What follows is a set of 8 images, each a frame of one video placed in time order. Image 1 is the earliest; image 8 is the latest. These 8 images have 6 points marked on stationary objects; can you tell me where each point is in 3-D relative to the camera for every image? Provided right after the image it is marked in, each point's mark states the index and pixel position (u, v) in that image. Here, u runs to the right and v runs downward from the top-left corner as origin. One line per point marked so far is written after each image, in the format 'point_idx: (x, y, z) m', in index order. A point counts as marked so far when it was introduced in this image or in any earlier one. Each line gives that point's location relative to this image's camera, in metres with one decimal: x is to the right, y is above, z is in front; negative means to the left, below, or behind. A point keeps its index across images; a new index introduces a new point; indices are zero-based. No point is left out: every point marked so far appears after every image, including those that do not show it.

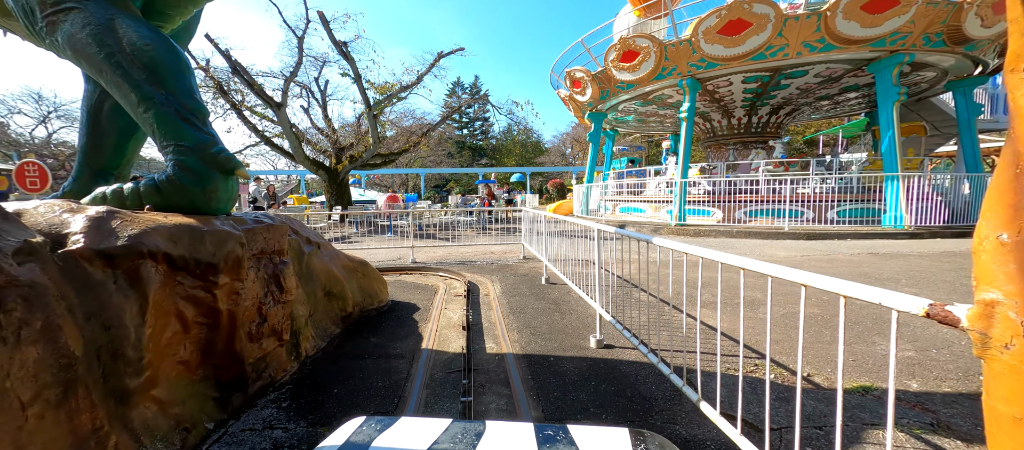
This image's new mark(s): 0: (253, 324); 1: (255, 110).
0: (-1.6, -0.6, +2.3) m
1: (-9.9, +4.4, +14.5) m
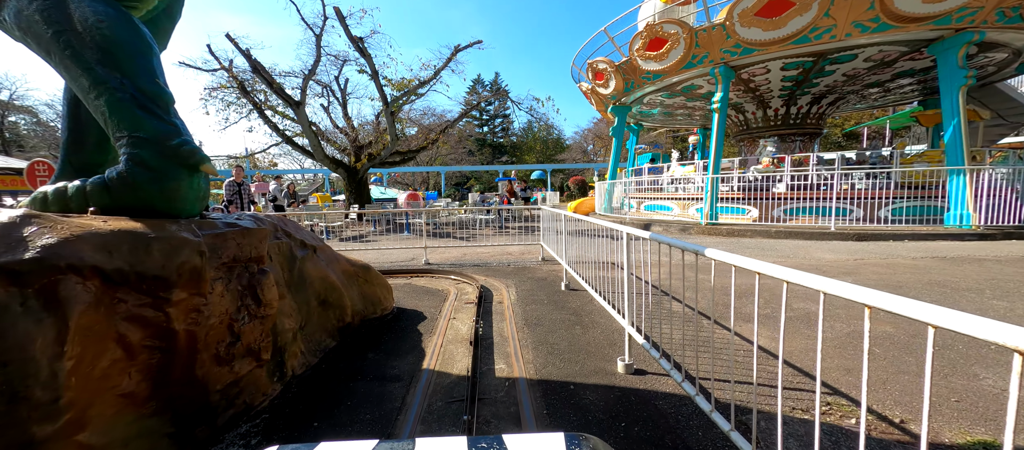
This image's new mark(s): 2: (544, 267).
0: (-1.5, -0.6, +2.0) m
1: (-9.1, +4.5, +14.6) m
2: (+0.5, -0.7, +6.1) m
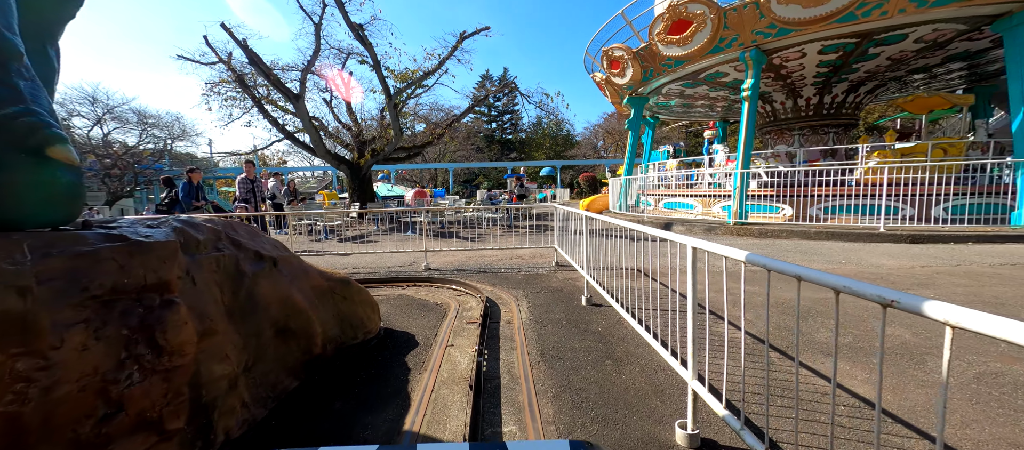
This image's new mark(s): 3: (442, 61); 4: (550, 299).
0: (-1.5, -0.7, +1.3) m
1: (-8.8, +4.5, +14.0) m
2: (+0.7, -0.7, +5.3) m
3: (-2.2, +5.2, +12.0) m
4: (+0.4, -0.8, +4.1) m
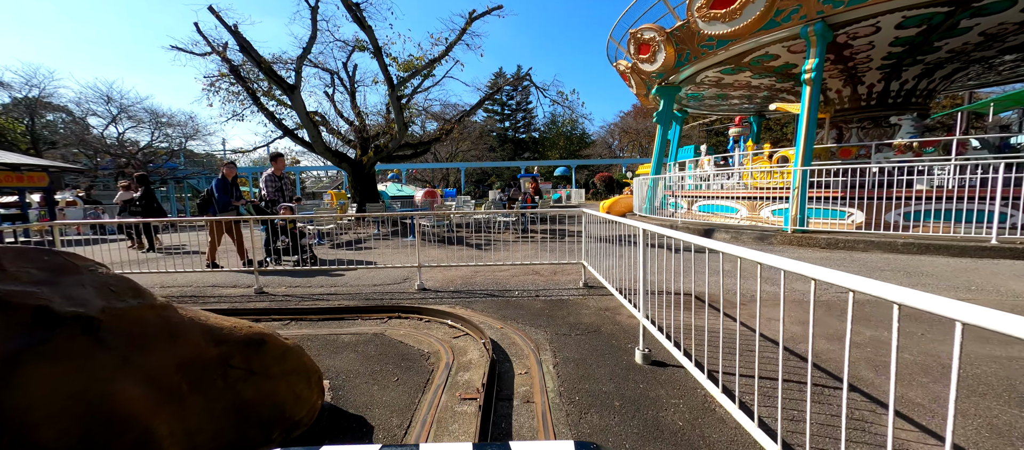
0: (-1.4, -0.8, +0.1) m
1: (-8.3, +4.5, +13.1) m
2: (+0.8, -0.8, +4.1) m
3: (-1.8, +5.1, +10.8) m
4: (+0.5, -0.9, +2.8) m
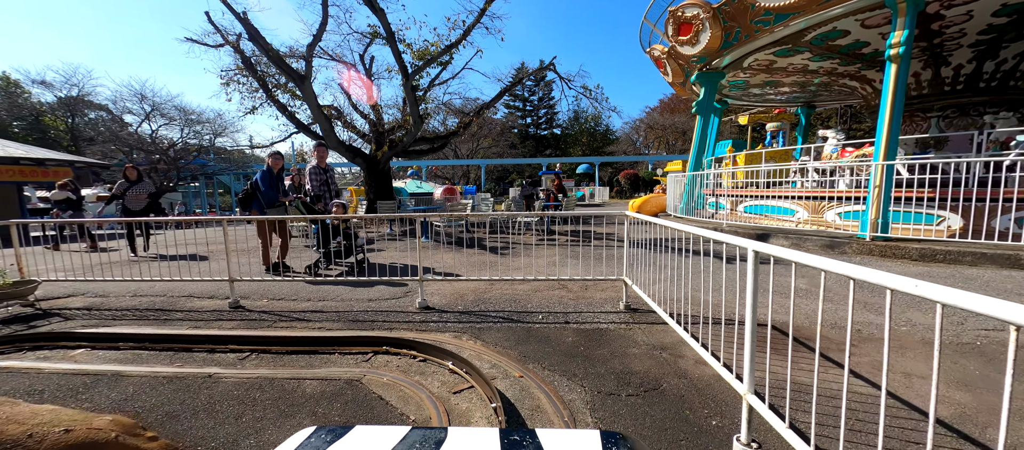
0: (-1.4, -0.8, -0.7) m
1: (-7.5, +4.6, +12.5) m
2: (+1.0, -0.9, +3.1) m
3: (-1.2, +5.1, +10.0) m
4: (+0.7, -1.0, +1.8) m
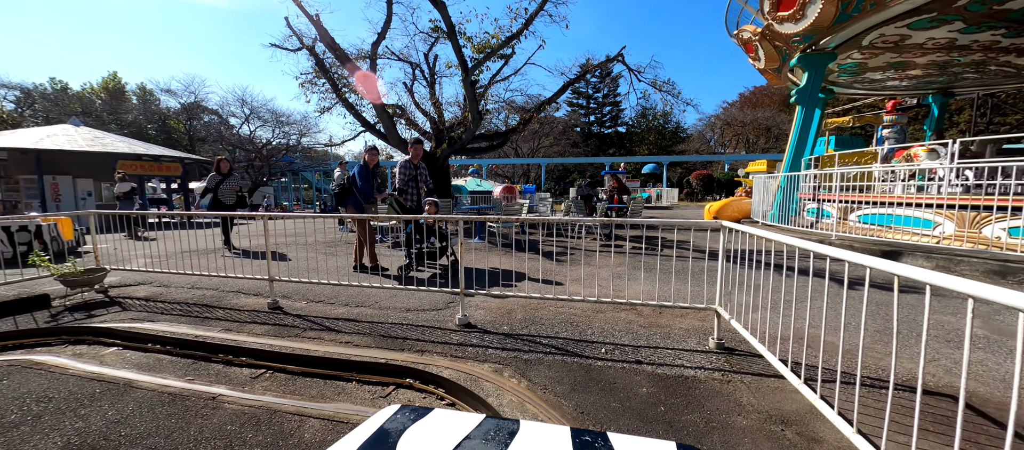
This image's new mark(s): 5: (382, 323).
0: (-1.7, -0.9, -1.1) m
1: (-5.4, +4.7, +12.9) m
2: (+1.4, -1.0, +2.3) m
3: (+0.5, +5.1, +9.4) m
4: (+0.8, -1.1, +1.1) m
5: (-1.2, -0.9, +3.4) m
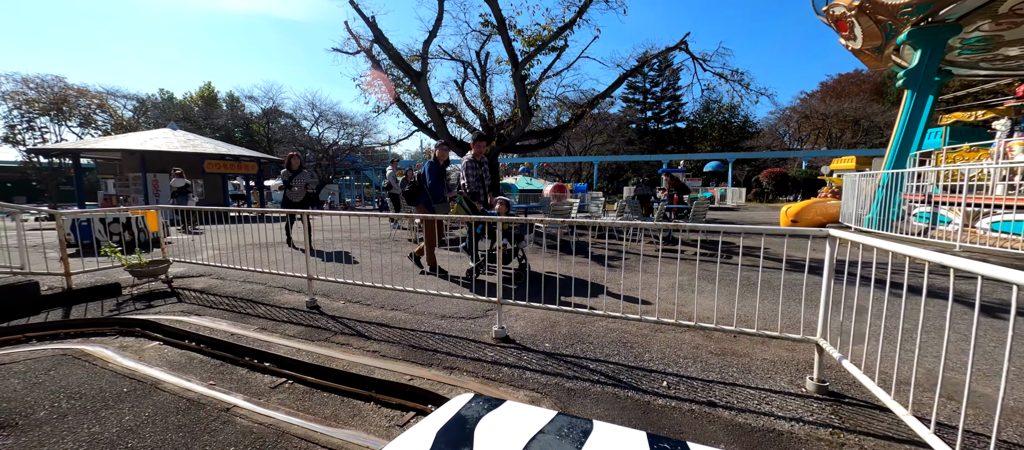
0: (-1.9, -0.9, -1.3) m
1: (-3.7, +4.8, +13.1) m
2: (+1.5, -1.0, +1.7) m
3: (+1.7, +5.1, +8.8) m
4: (+0.8, -1.1, +0.6) m
5: (-0.8, -0.9, +3.2) m
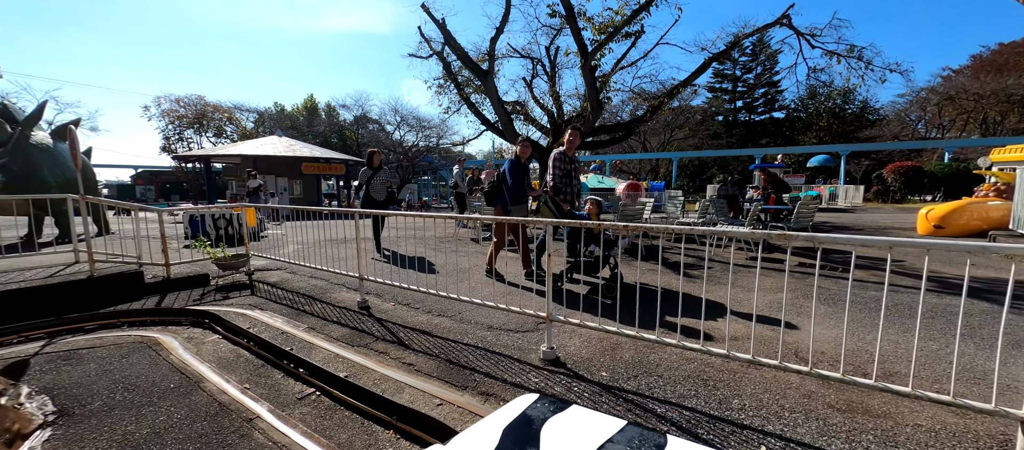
0: (-2.3, -0.9, -1.3) m
1: (-1.3, +4.9, +13.2) m
2: (+1.6, -1.1, +1.0) m
3: (+3.2, +5.0, +7.9) m
4: (+0.7, -1.2, 0.0) m
5: (-0.4, -0.9, +2.9) m
